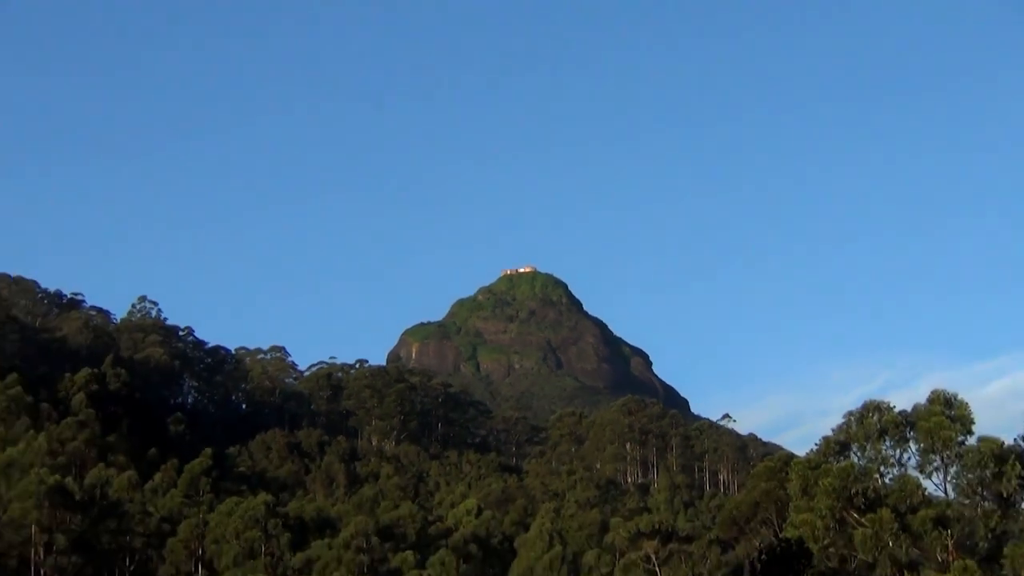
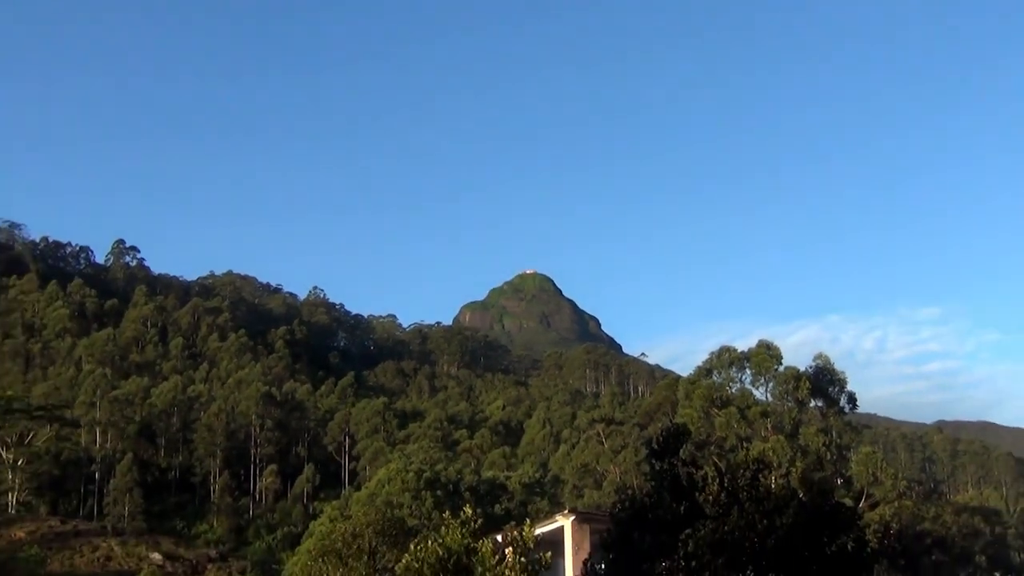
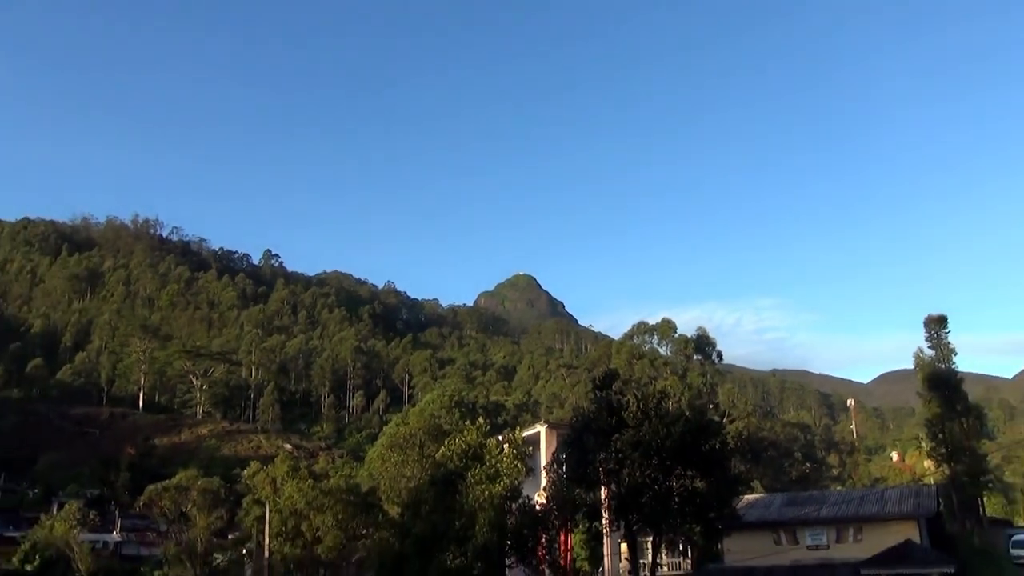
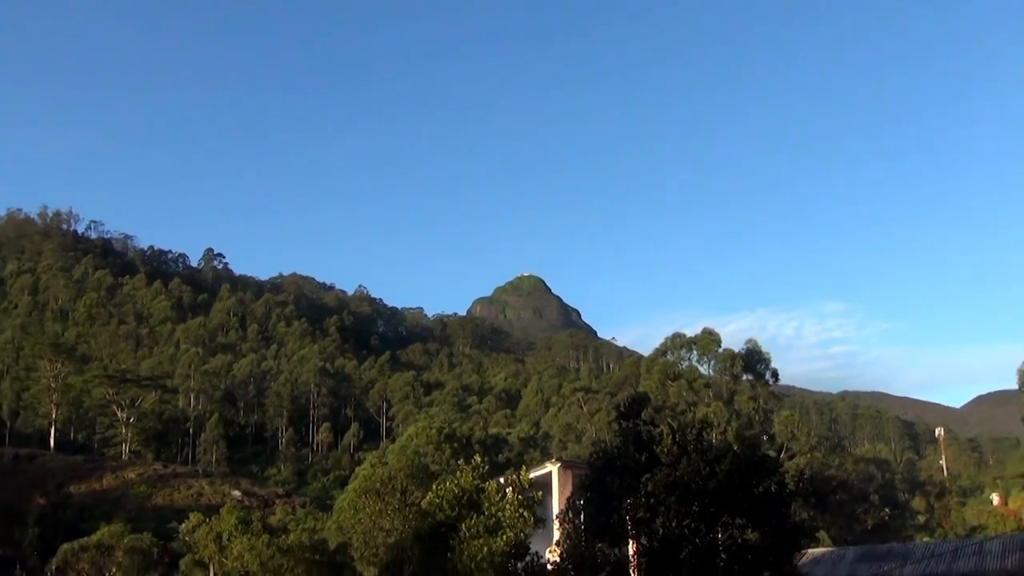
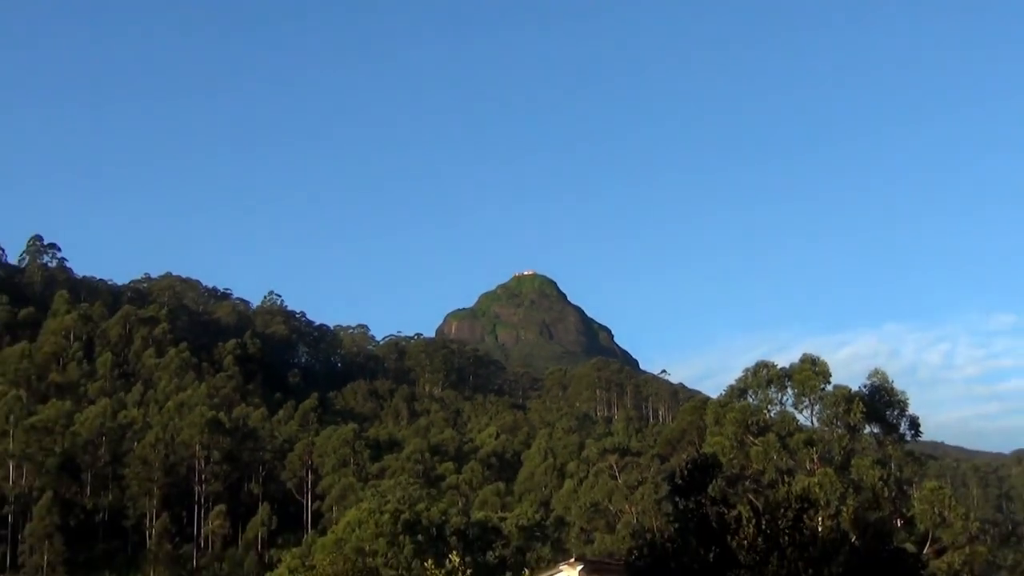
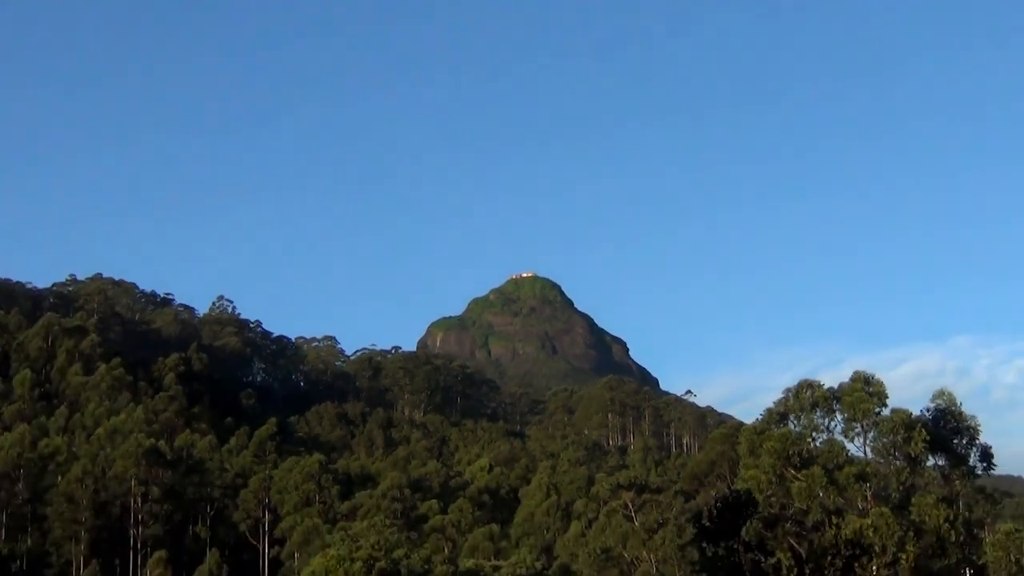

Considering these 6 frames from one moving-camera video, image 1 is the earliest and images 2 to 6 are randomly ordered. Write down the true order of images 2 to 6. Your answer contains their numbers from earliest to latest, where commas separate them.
6, 5, 2, 4, 3
